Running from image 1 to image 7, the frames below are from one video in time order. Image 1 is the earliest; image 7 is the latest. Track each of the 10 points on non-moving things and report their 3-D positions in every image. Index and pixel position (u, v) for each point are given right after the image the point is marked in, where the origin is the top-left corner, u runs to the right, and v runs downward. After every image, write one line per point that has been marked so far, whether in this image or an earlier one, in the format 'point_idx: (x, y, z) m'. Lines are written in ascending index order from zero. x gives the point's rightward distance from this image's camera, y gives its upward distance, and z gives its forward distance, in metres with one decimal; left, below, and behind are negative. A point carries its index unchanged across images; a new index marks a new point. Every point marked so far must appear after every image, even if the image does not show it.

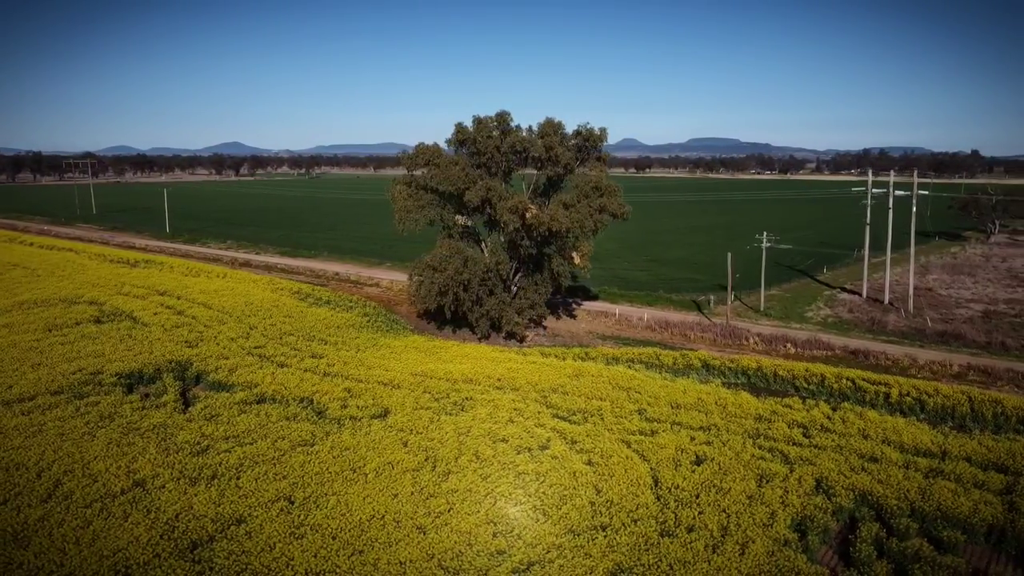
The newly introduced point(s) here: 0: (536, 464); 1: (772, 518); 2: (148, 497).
0: (+0.5, -3.5, +14.6) m
1: (+4.5, -3.9, +12.5) m
2: (-6.3, -3.7, +12.9) m
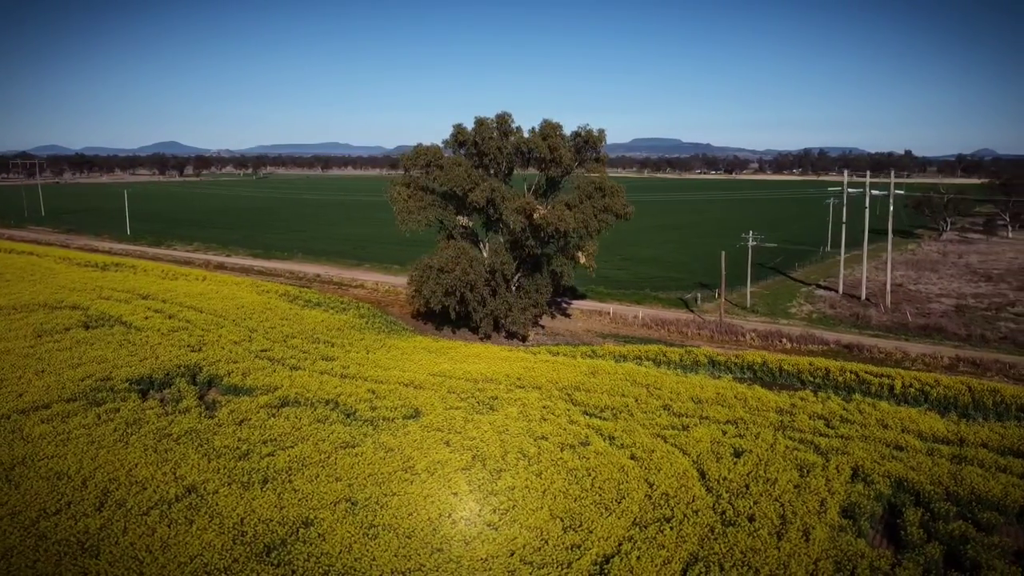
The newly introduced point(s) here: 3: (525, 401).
0: (+1.5, -3.5, +14.8) m
1: (+5.5, -3.8, +13.0) m
2: (-5.3, -3.7, +12.7) m
3: (+0.4, -2.9, +18.8) m
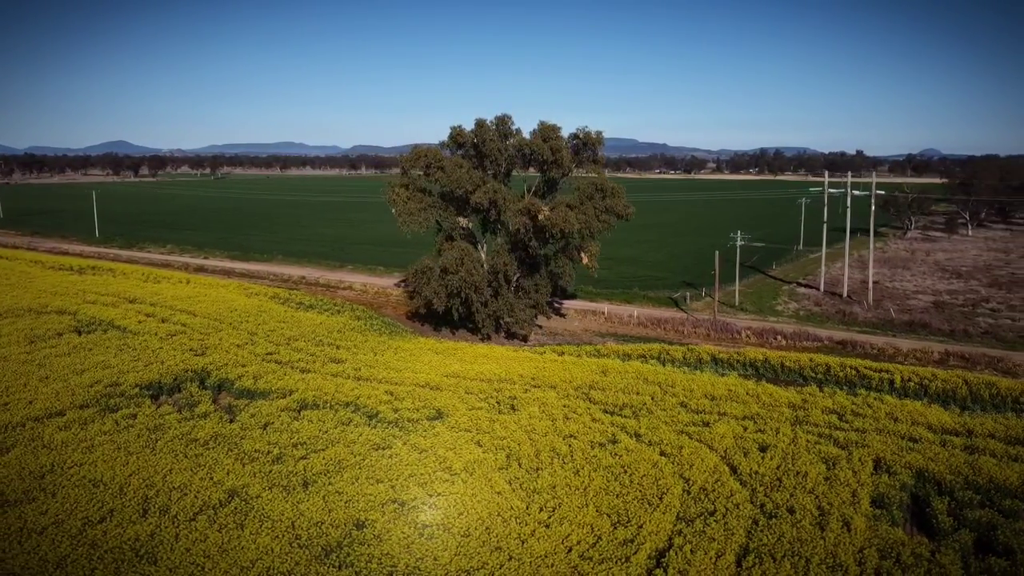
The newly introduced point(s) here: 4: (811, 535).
0: (+2.2, -3.5, +15.1) m
1: (+6.3, -3.8, +13.5) m
2: (-4.5, -3.8, +12.7) m
3: (+0.9, -2.9, +19.0) m
4: (+4.8, -4.0, +11.9) m
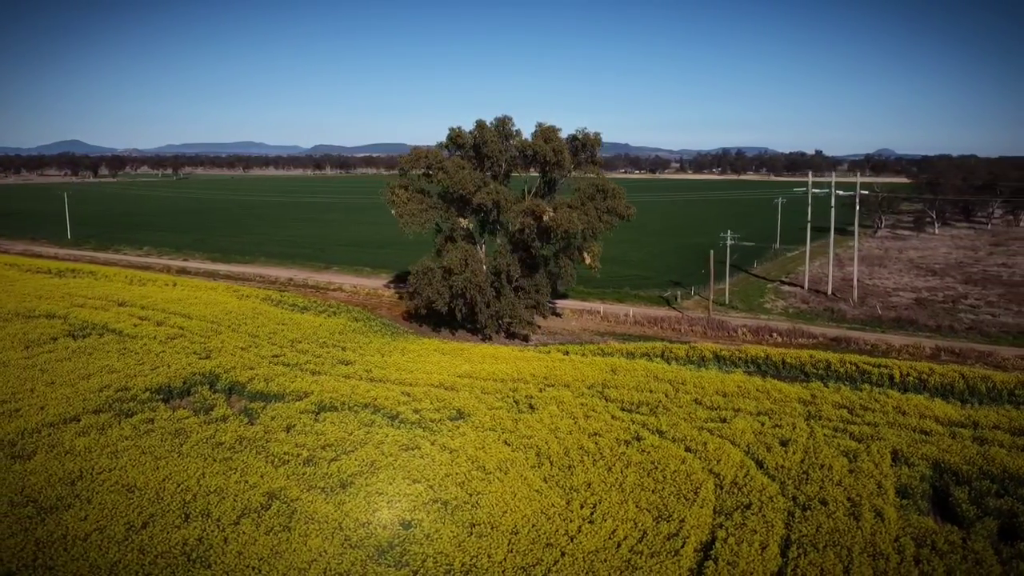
0: (+2.8, -3.5, +15.4) m
1: (+7.0, -3.8, +13.9) m
2: (-3.7, -3.8, +12.6) m
3: (+1.3, -2.9, +19.3) m
4: (+5.6, -4.0, +12.2) m
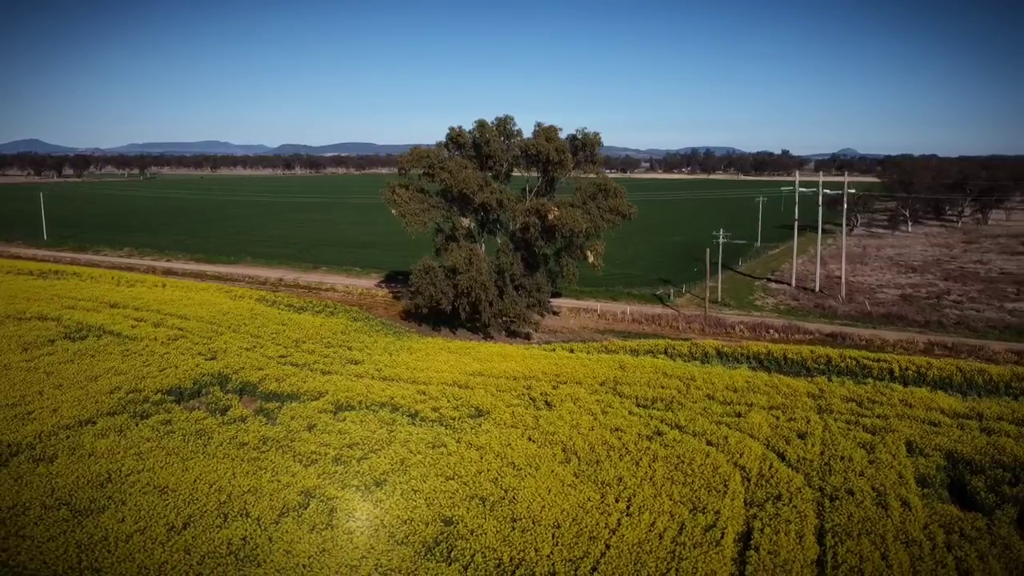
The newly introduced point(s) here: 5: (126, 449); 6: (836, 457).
0: (+3.3, -3.4, +15.6) m
1: (+7.6, -3.7, +14.3) m
2: (-3.1, -3.8, +12.7) m
3: (+1.7, -2.9, +19.5) m
4: (+6.3, -3.9, +12.6) m
5: (-8.1, -3.4, +15.4) m
6: (+6.7, -3.5, +15.2) m
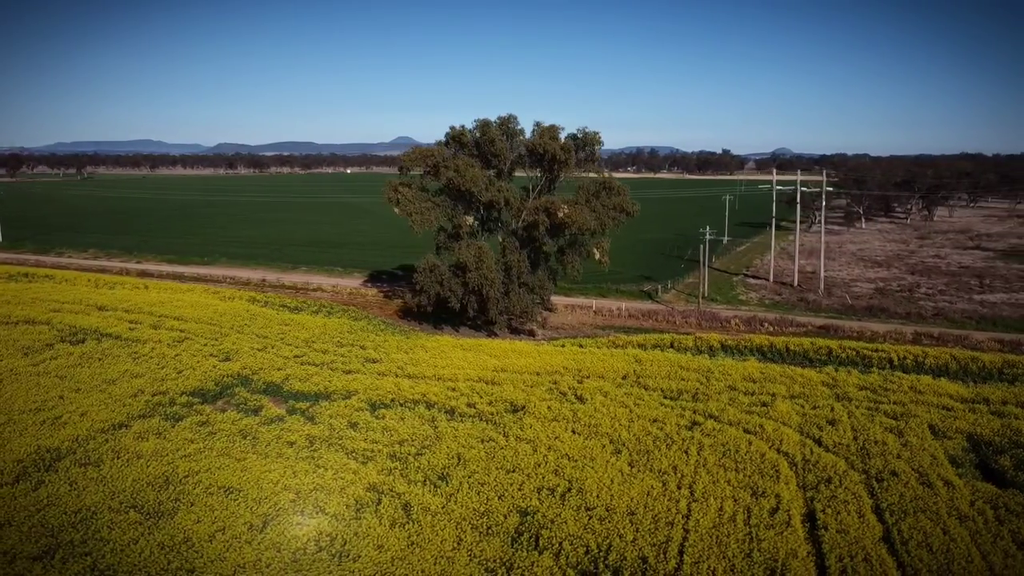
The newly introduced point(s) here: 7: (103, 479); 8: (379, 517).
0: (+4.4, -3.3, +16.1) m
1: (+8.7, -3.5, +15.2) m
2: (-1.8, -3.7, +12.8) m
3: (+2.5, -2.7, +19.9) m
4: (+7.5, -3.7, +13.3) m
5: (-7.0, -3.4, +15.2) m
6: (+7.8, -3.3, +16.0) m
7: (-7.7, -3.6, +13.8) m
8: (-2.2, -3.8, +12.3) m
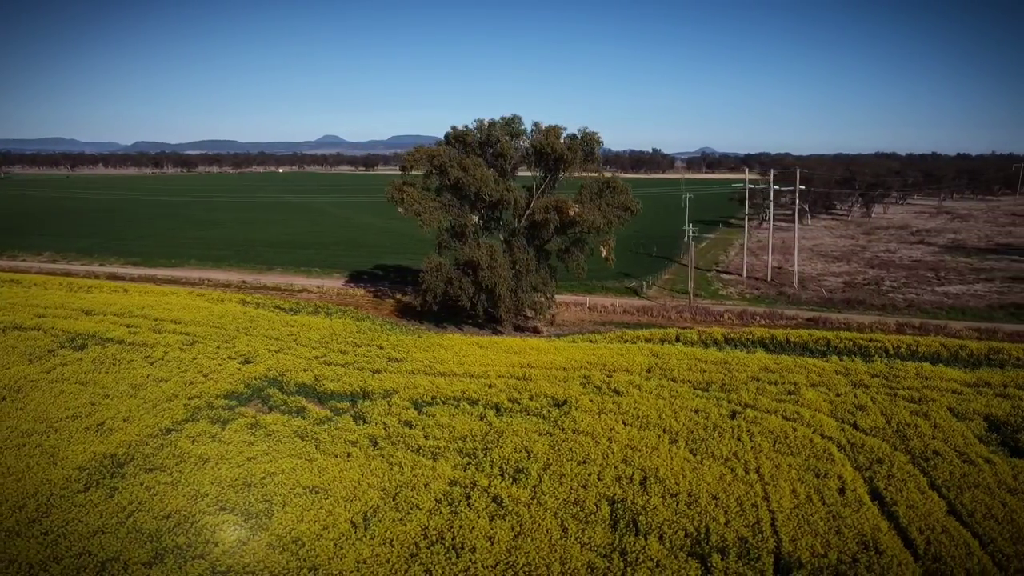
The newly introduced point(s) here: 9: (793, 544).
0: (+5.6, -3.2, +16.9) m
1: (+10.0, -3.3, +16.3) m
2: (-0.3, -3.7, +13.1) m
3: (+3.5, -2.6, +20.5) m
4: (+9.0, -3.6, +14.4) m
5: (-5.7, -3.4, +15.1) m
6: (+9.0, -3.2, +17.0) m
7: (-6.2, -3.6, +13.6) m
8: (-0.7, -3.8, +12.5) m
9: (+4.4, -4.0, +11.6) m
